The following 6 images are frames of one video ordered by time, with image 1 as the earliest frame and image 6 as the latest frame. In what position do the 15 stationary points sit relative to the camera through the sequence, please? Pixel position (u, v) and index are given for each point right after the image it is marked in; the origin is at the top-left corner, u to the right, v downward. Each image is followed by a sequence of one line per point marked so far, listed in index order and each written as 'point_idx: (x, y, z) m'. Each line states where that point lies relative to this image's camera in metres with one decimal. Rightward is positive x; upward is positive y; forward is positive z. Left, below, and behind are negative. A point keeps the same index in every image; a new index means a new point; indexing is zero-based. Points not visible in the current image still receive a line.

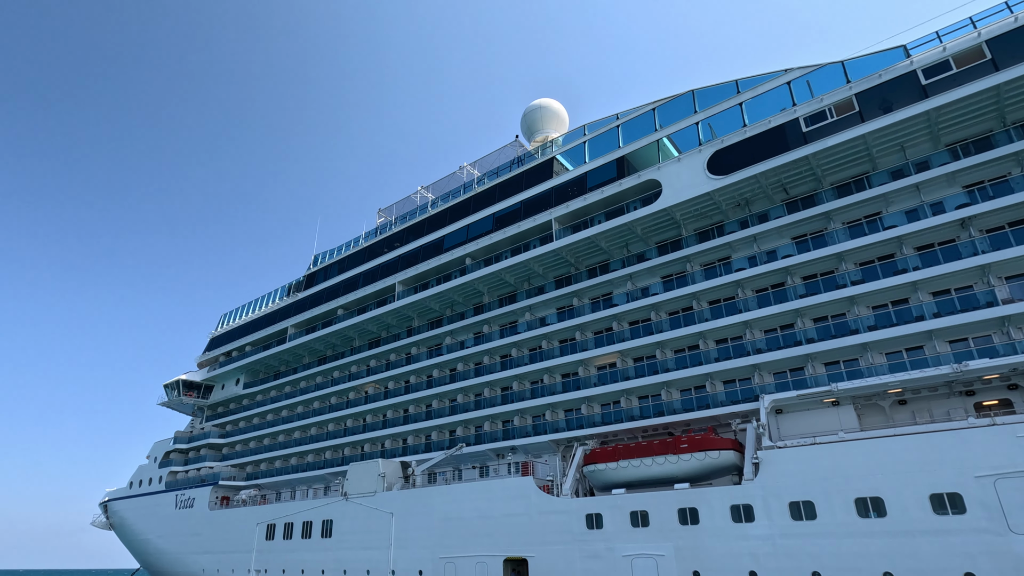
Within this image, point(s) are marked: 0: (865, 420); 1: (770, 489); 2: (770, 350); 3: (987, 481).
0: (+8.7, -3.2, +13.2) m
1: (+5.9, -4.6, +12.3) m
2: (+6.9, -1.7, +14.3) m
3: (+9.1, -3.7, +10.3) m
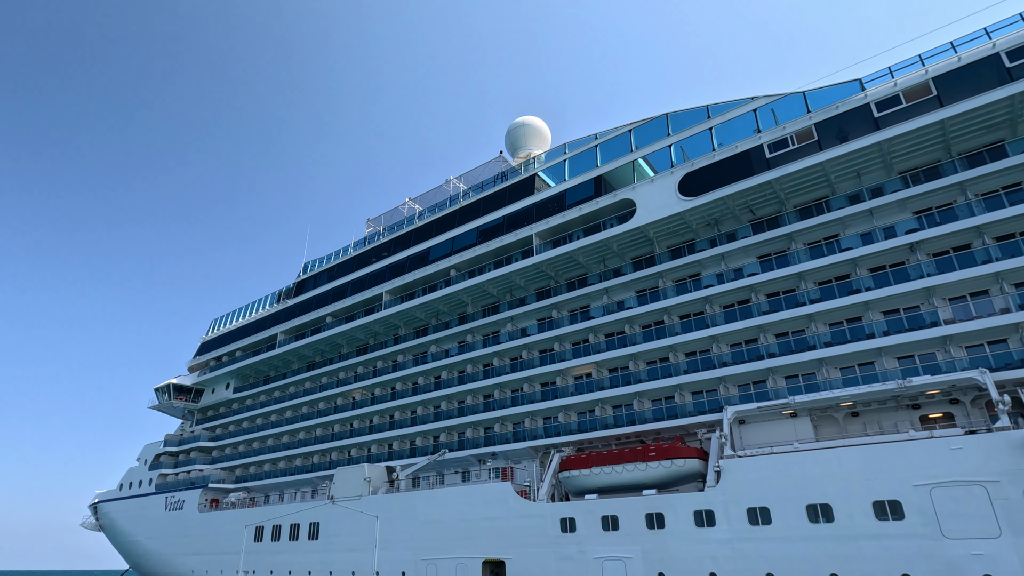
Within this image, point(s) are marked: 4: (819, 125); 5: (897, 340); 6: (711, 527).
0: (+8.1, -3.7, +14.0) m
1: (+5.3, -5.0, +13.1) m
2: (+6.3, -2.1, +15.1) m
3: (+8.5, -4.1, +11.1) m
4: (+8.4, +4.4, +14.7) m
5: (+9.4, -1.3, +13.0) m
6: (+4.9, -5.8, +13.1) m
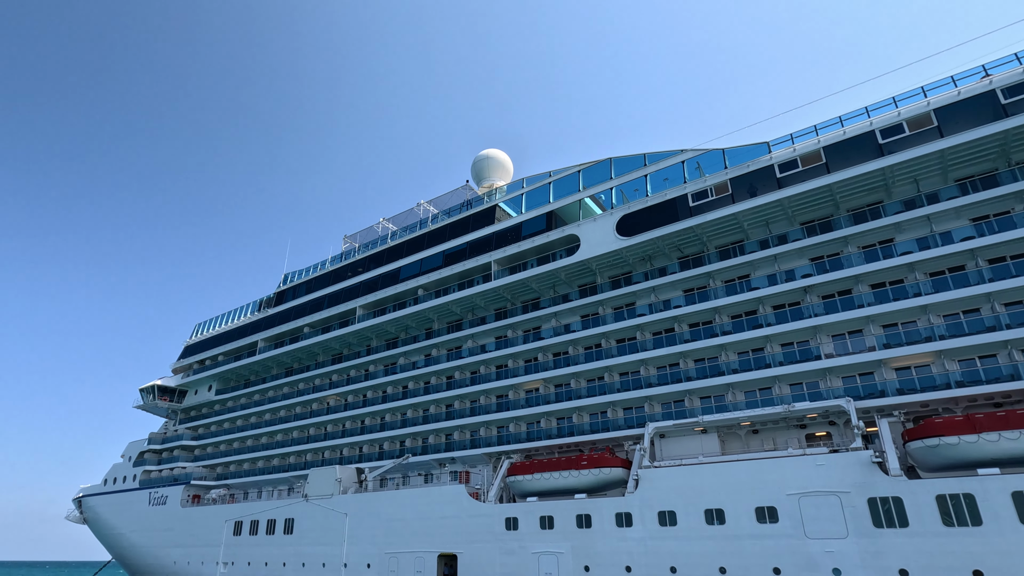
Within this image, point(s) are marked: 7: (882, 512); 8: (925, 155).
0: (+6.5, -4.8, +16.3) m
1: (+3.8, -6.0, +15.3) m
2: (+4.8, -3.1, +17.4) m
3: (+7.1, -5.2, +13.4) m
4: (+7.0, +3.4, +17.0) m
5: (+7.9, -2.3, +15.4) m
6: (+3.3, -6.8, +15.4) m
7: (+8.5, -5.1, +12.3) m
8: (+10.9, +3.5, +14.1) m
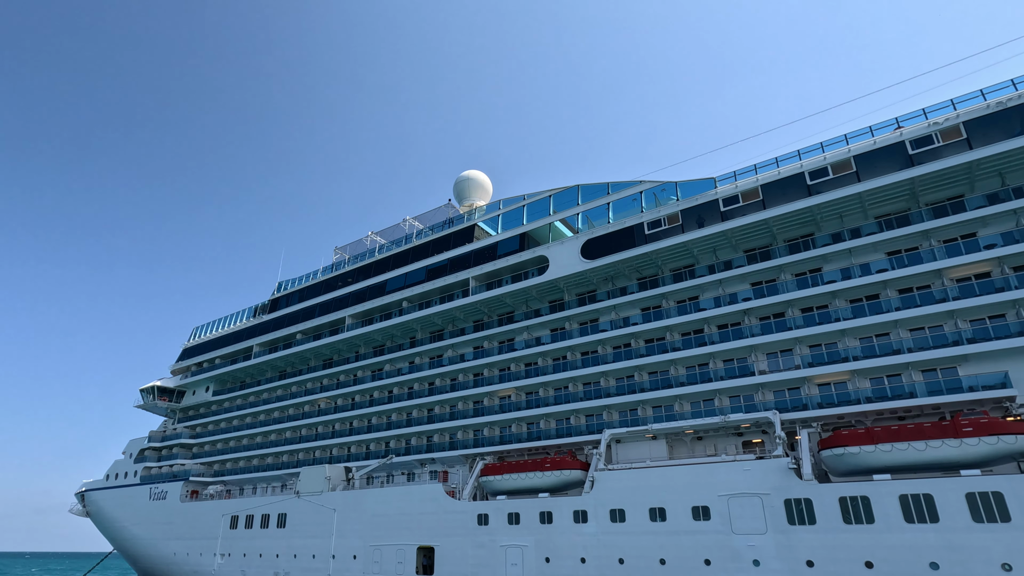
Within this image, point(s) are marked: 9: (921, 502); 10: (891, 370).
0: (+5.5, -5.5, +18.2) m
1: (+2.8, -6.8, +17.2) m
2: (+3.7, -3.8, +19.2) m
3: (+6.0, -6.0, +15.3) m
4: (+6.0, +2.7, +18.8) m
5: (+6.9, -3.1, +17.2) m
6: (+2.3, -7.5, +17.3) m
7: (+7.5, -5.9, +14.2) m
8: (+9.9, +2.7, +15.9) m
9: (+9.8, -5.1, +12.9) m
10: (+10.8, -2.3, +15.3) m
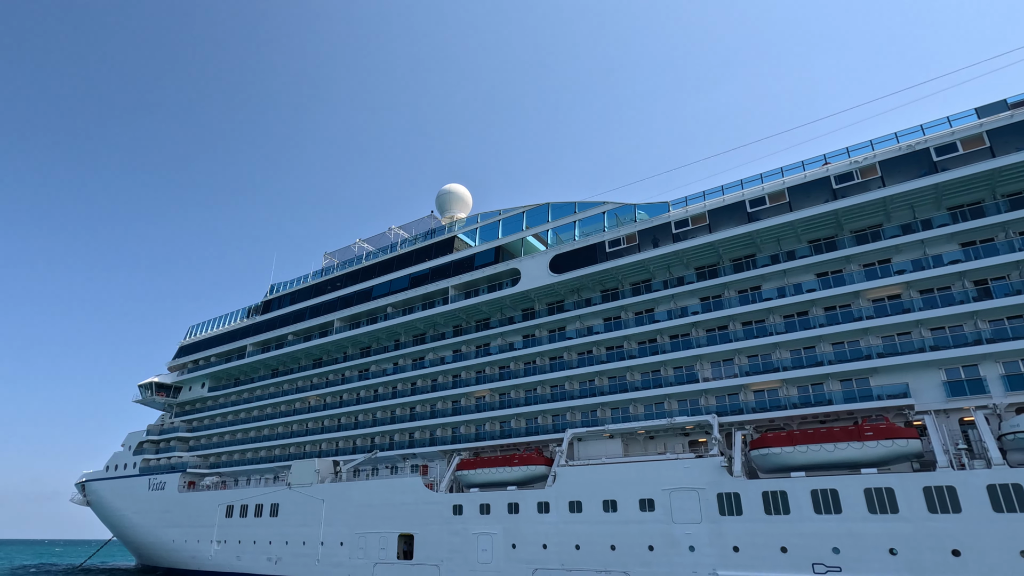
0: (+4.4, -6.0, +20.2) m
1: (+1.7, -7.3, +19.2) m
2: (+2.7, -4.3, +21.2) m
3: (+5.0, -6.6, +17.3) m
4: (+5.0, +2.2, +20.6) m
5: (+5.8, -3.6, +19.2) m
6: (+1.2, -8.0, +19.2) m
7: (+6.5, -6.5, +16.2) m
8: (+8.9, +2.1, +17.8) m
9: (+8.8, -5.8, +14.9) m
10: (+9.7, -2.9, +17.3) m
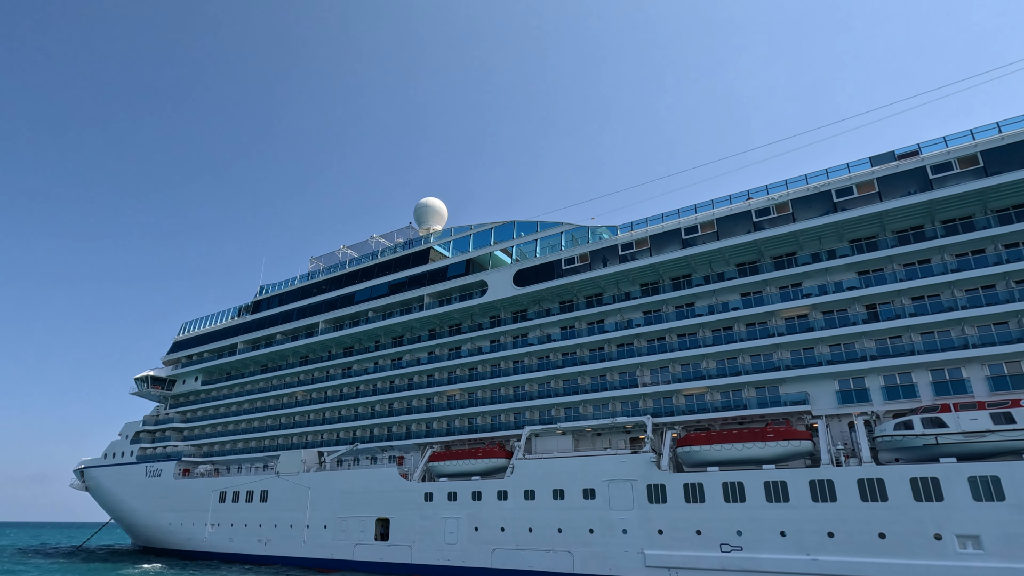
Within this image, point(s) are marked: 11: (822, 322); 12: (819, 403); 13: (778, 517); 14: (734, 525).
0: (+2.9, -6.6, +22.8) m
1: (+0.2, -7.9, +21.8) m
2: (+1.1, -4.9, +23.7) m
3: (+3.5, -7.2, +19.9) m
4: (+3.5, +1.6, +23.0) m
5: (+4.4, -4.3, +21.8) m
6: (-0.3, -8.6, +21.9) m
7: (+5.0, -7.2, +18.9) m
8: (+7.5, +1.4, +20.3) m
9: (+7.3, -6.5, +17.6) m
10: (+8.3, -3.6, +19.9) m
11: (+10.7, -1.2, +18.6) m
12: (+10.5, -3.9, +18.3) m
13: (+8.3, -7.1, +16.8) m
14: (+7.2, -7.7, +17.3) m
